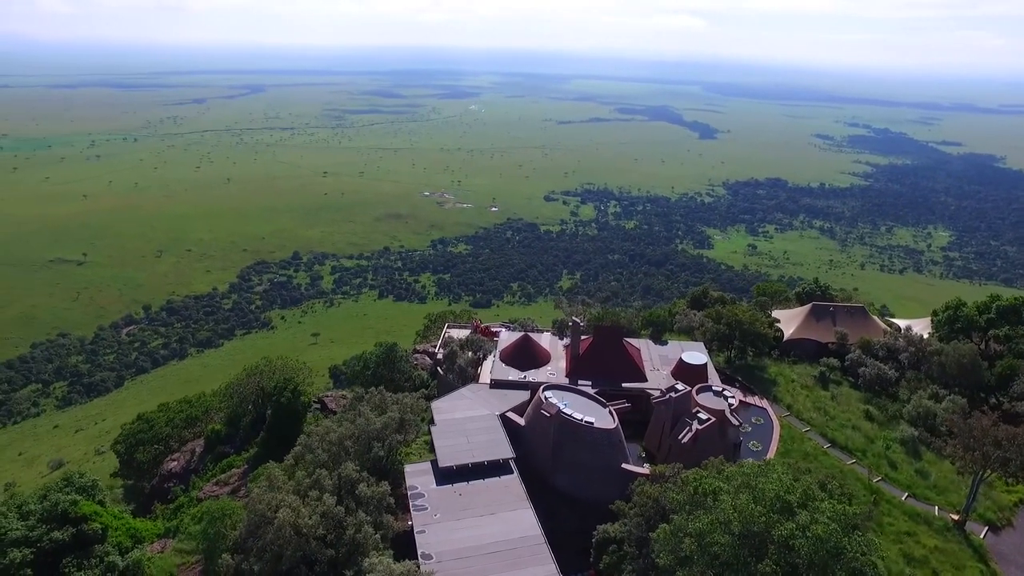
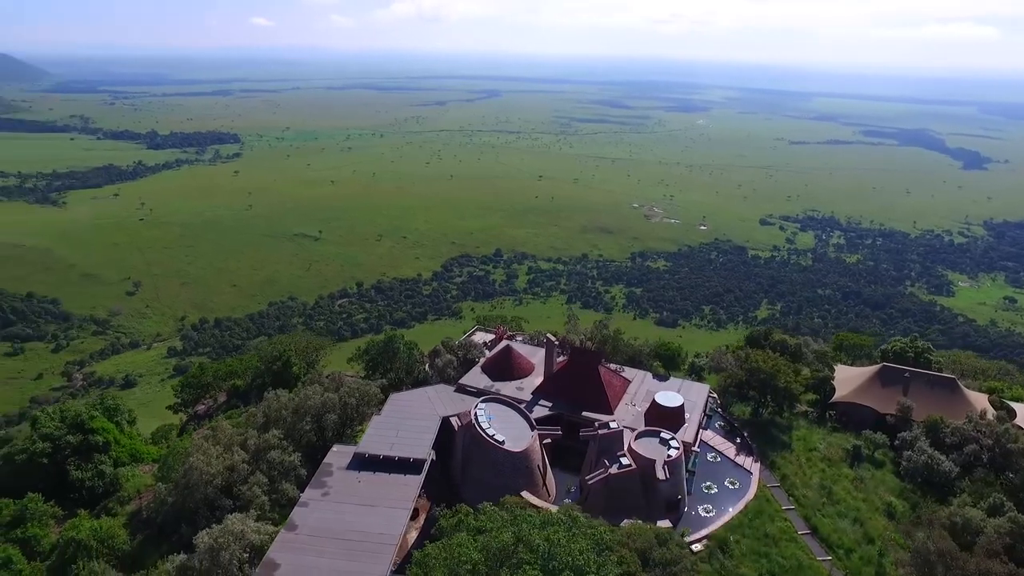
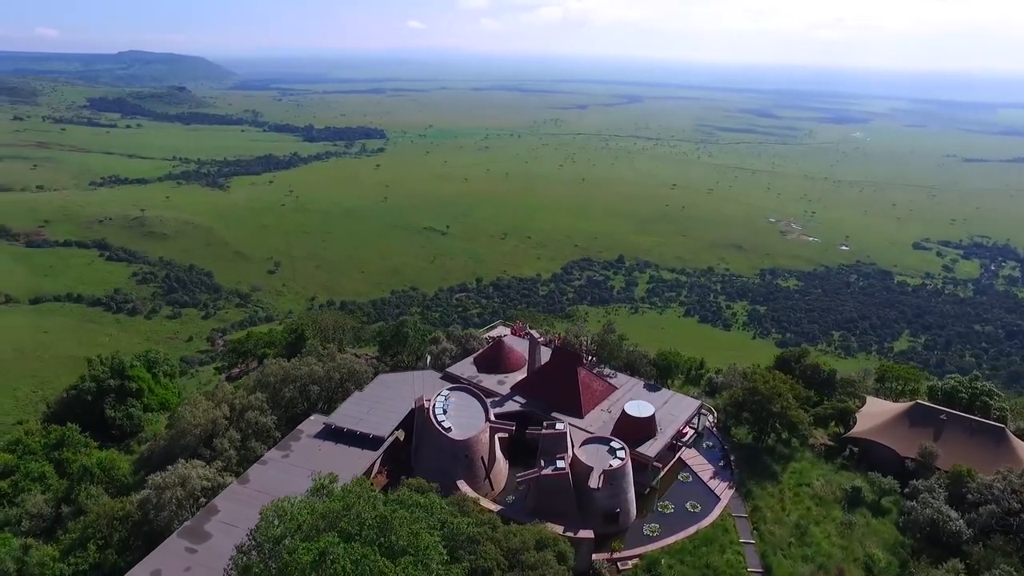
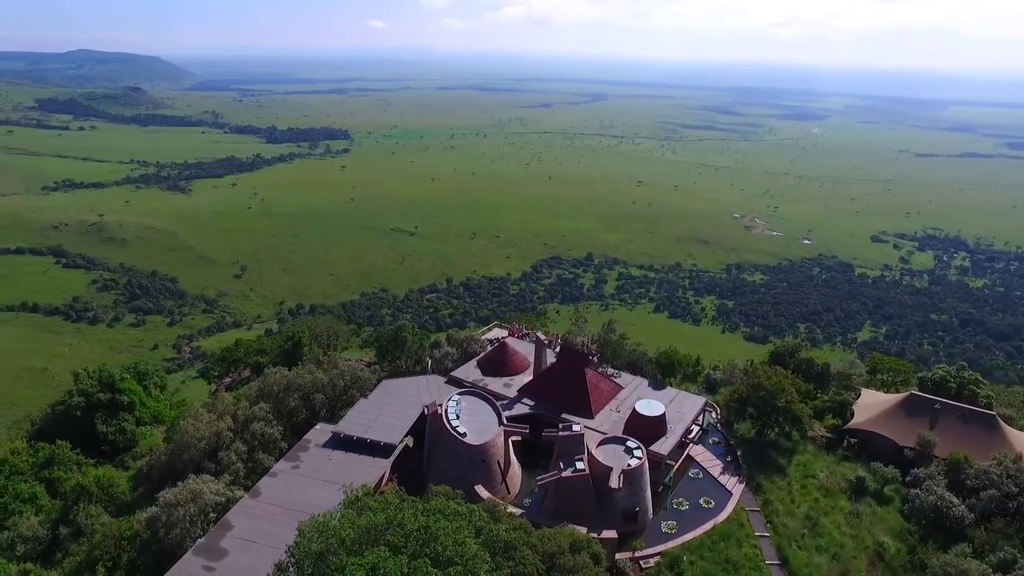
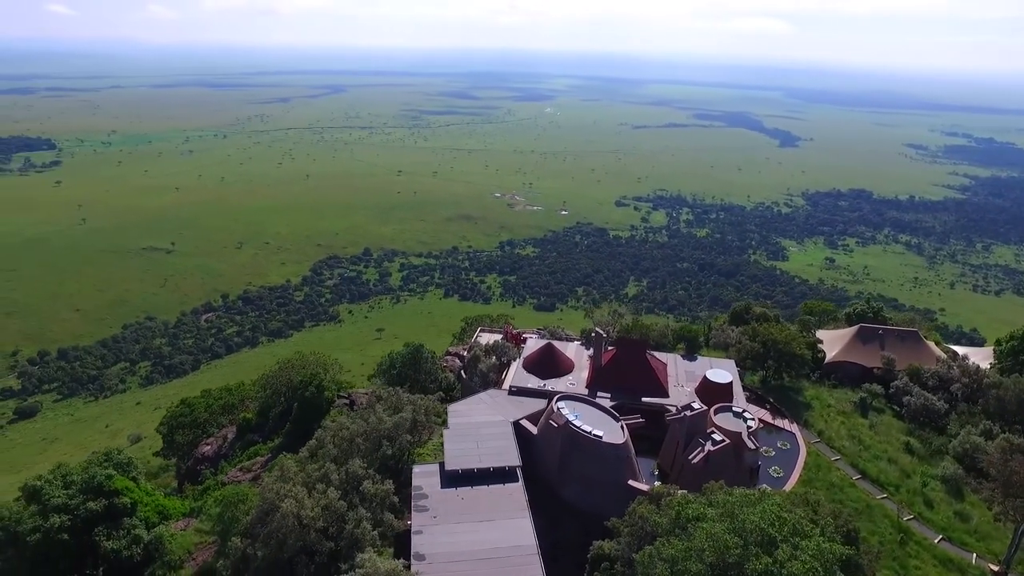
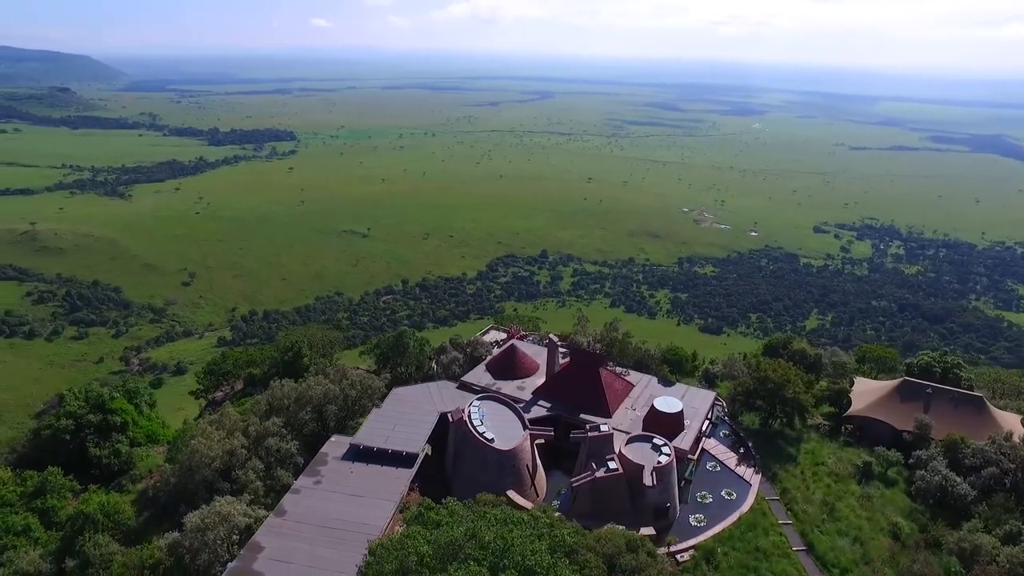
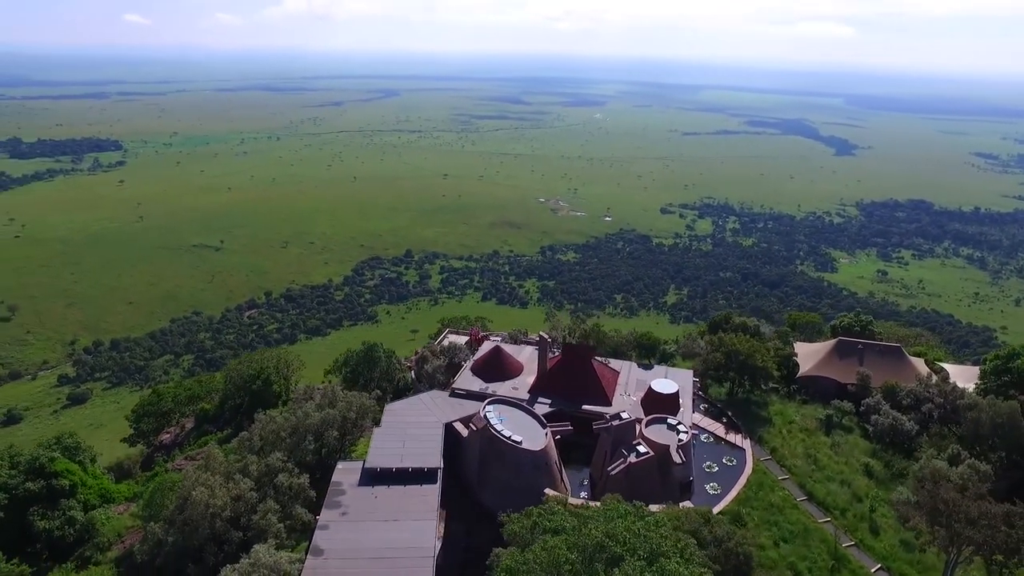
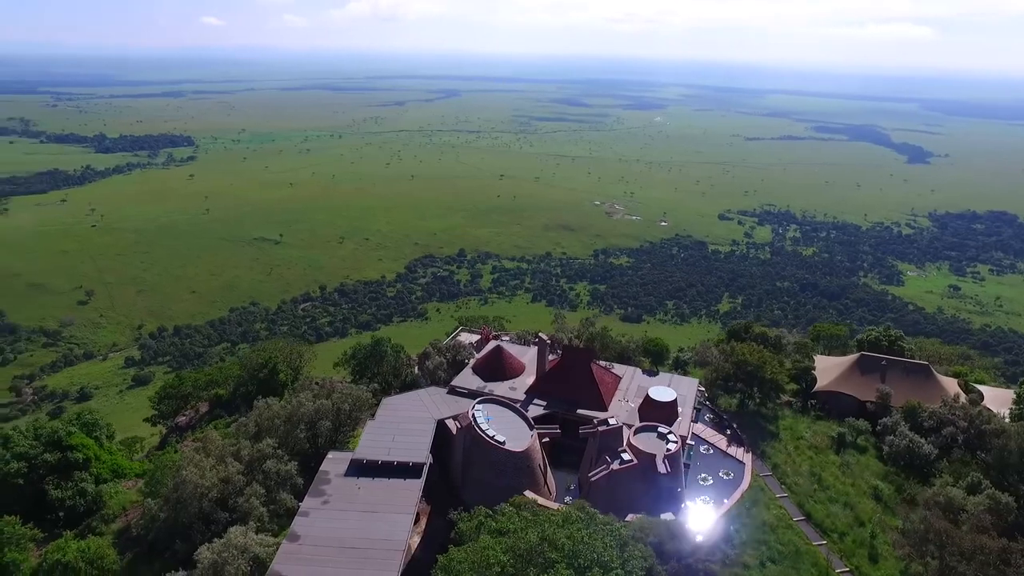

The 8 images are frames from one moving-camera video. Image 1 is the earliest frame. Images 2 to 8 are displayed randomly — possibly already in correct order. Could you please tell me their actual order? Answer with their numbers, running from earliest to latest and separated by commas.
5, 7, 8, 2, 6, 4, 3
